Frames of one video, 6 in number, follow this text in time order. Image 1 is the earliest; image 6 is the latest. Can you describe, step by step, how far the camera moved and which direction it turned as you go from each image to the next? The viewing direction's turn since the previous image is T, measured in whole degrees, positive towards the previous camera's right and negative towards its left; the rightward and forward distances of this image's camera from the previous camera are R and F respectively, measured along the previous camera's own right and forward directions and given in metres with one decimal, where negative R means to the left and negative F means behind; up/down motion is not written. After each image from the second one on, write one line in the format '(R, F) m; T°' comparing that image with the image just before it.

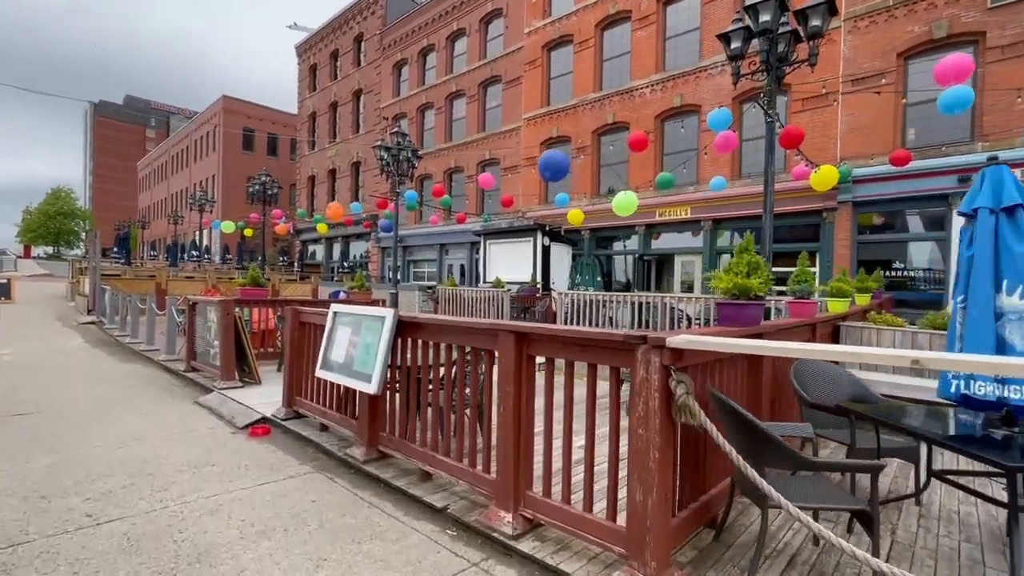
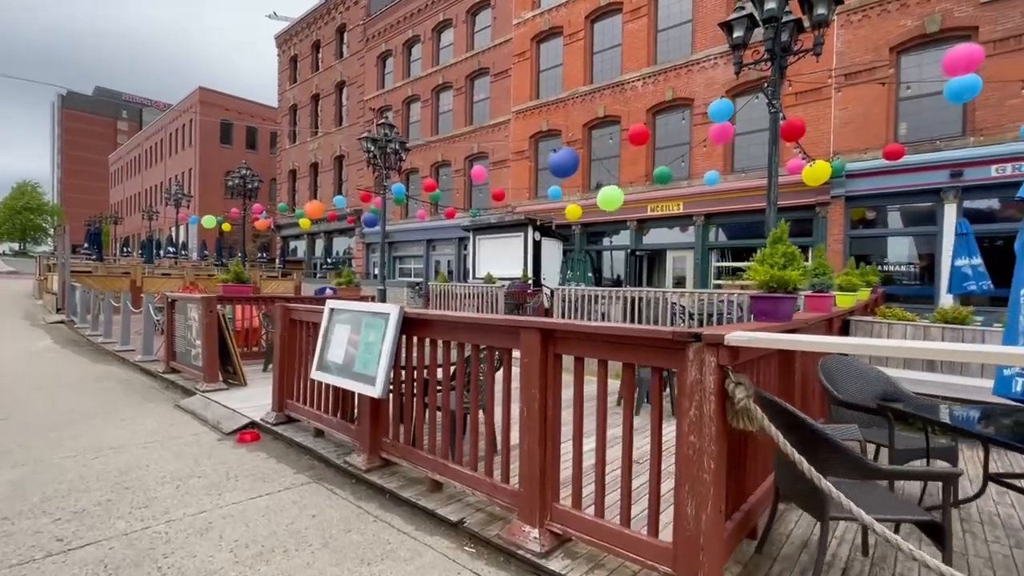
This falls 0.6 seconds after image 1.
(-0.2, +0.3) m; +2°
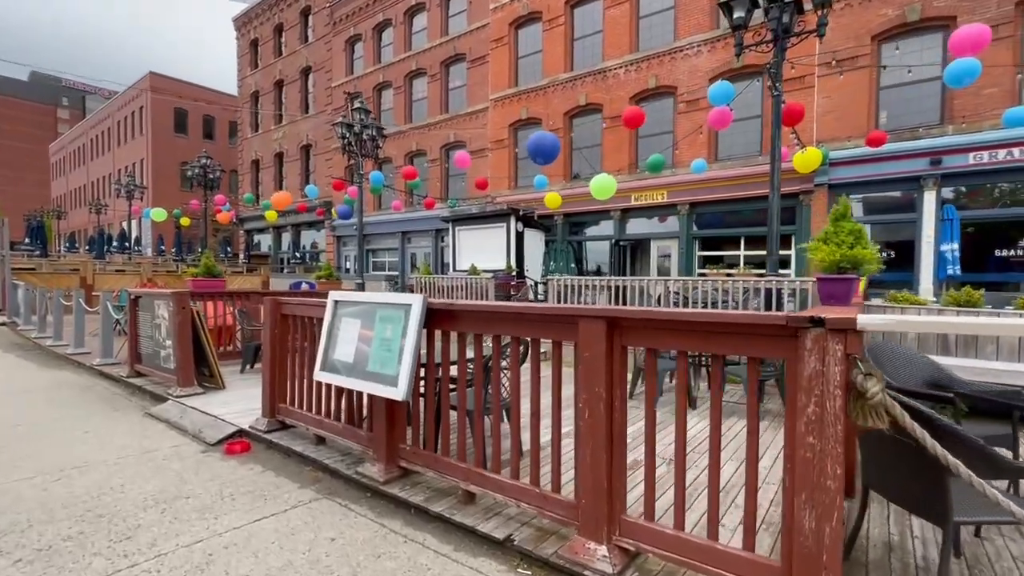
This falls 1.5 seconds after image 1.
(-0.5, +0.4) m; +4°
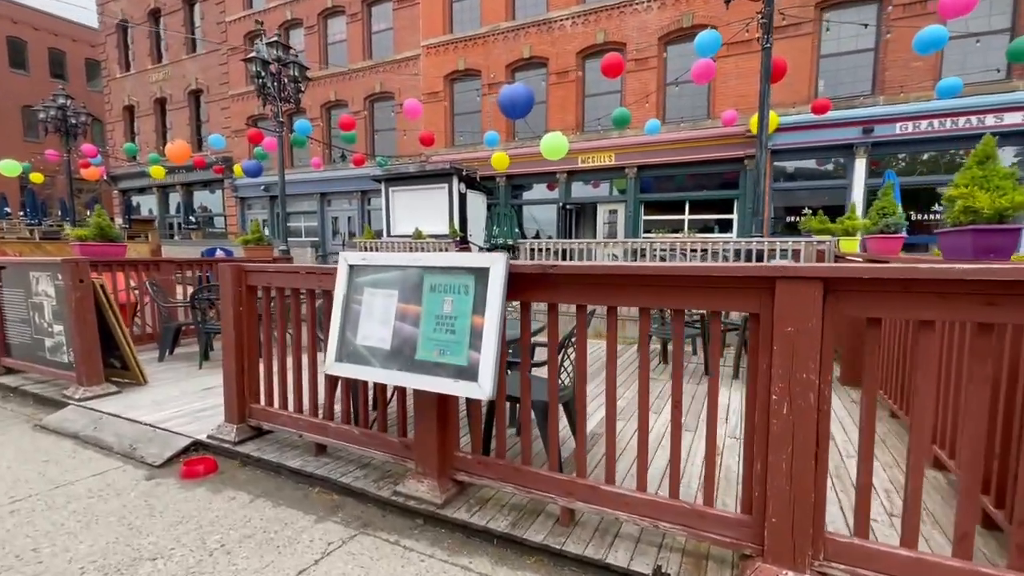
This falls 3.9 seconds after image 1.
(-1.0, +0.9) m; +11°
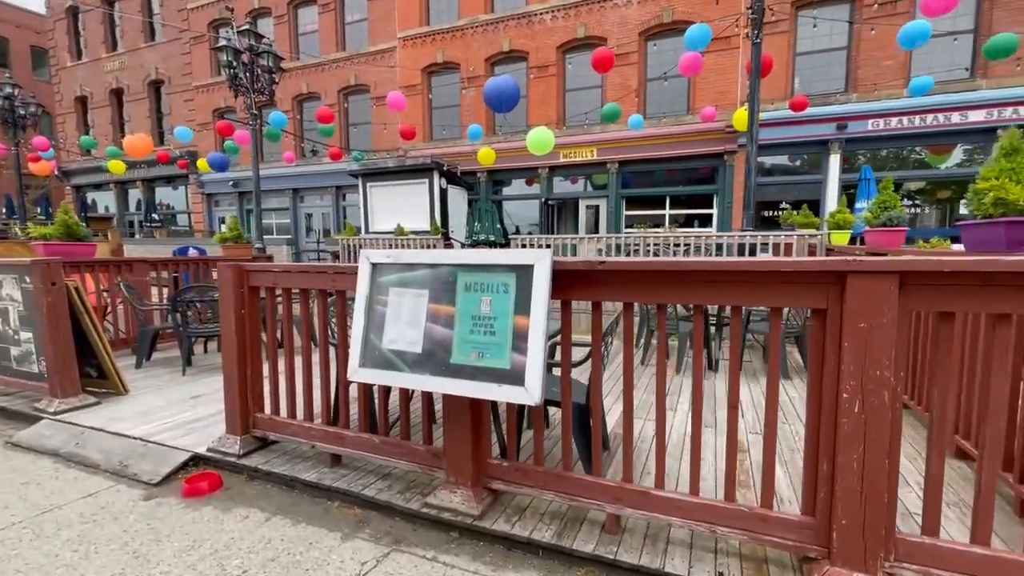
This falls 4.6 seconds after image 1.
(-0.3, +0.1) m; +3°
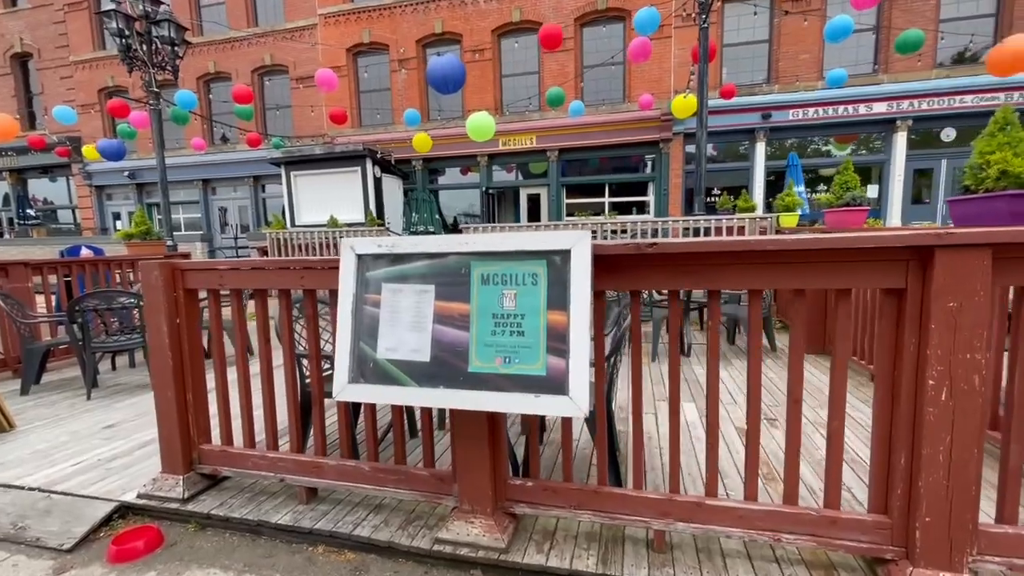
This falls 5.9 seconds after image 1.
(-0.4, +0.4) m; +8°
